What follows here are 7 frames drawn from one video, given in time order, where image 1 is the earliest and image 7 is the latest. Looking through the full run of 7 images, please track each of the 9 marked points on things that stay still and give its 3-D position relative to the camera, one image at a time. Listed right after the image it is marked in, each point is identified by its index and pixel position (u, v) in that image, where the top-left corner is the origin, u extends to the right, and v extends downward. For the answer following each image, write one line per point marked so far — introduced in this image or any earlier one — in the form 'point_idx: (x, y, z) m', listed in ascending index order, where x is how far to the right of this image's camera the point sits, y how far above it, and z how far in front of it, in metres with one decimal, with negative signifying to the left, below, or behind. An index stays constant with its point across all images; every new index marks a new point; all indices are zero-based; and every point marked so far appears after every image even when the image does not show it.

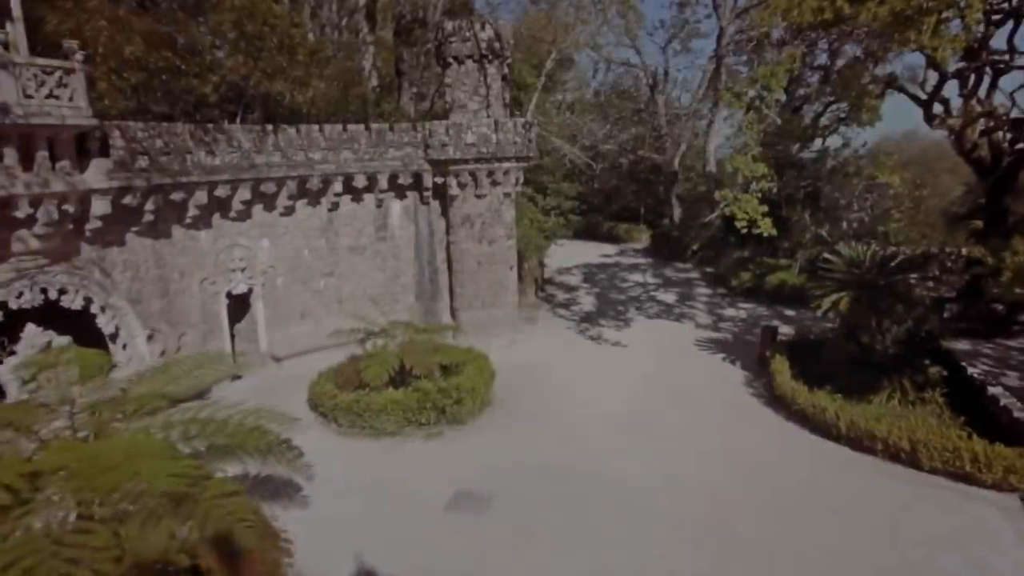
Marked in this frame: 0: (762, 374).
0: (+4.2, -1.5, +13.2) m
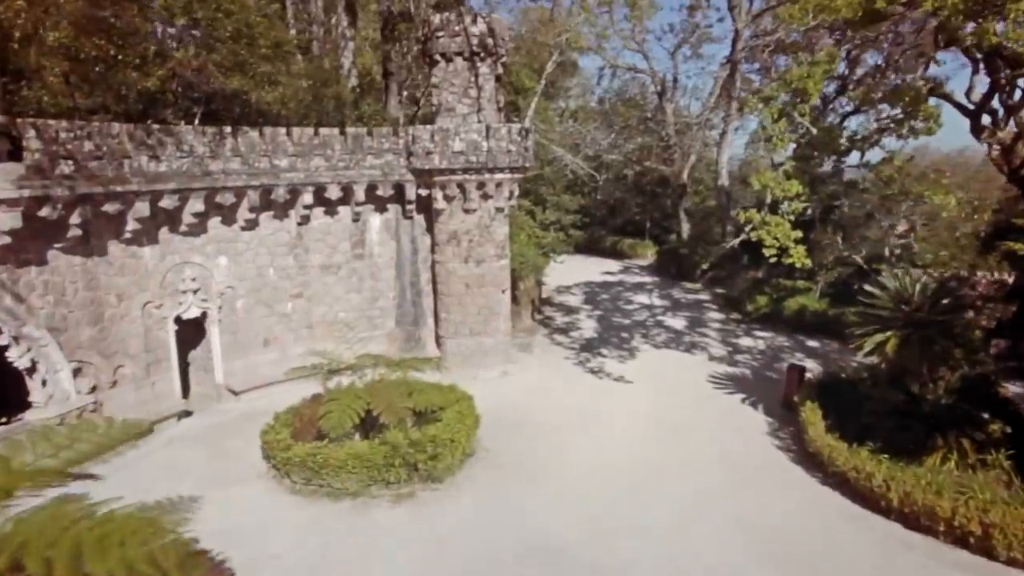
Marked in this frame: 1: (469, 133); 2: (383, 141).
0: (+4.0, -2.0, +11.5) m
1: (-0.7, +2.6, +13.1) m
2: (-2.2, +2.5, +13.4) m
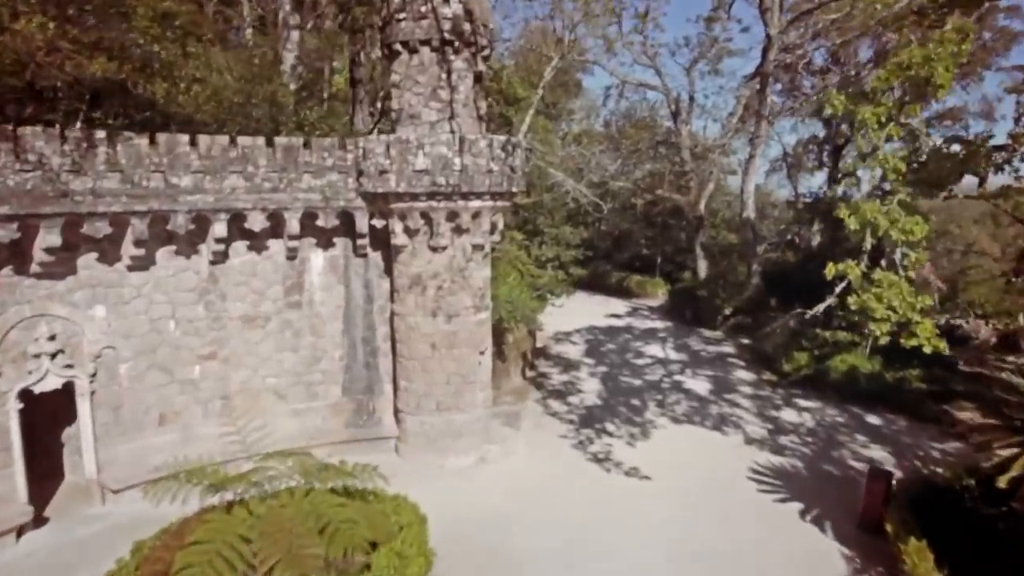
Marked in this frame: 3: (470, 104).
0: (+3.8, -2.8, +8.2) m
1: (-0.9, +1.8, +9.9) m
2: (-2.4, +1.7, +10.2) m
3: (-0.5, +2.4, +10.4) m
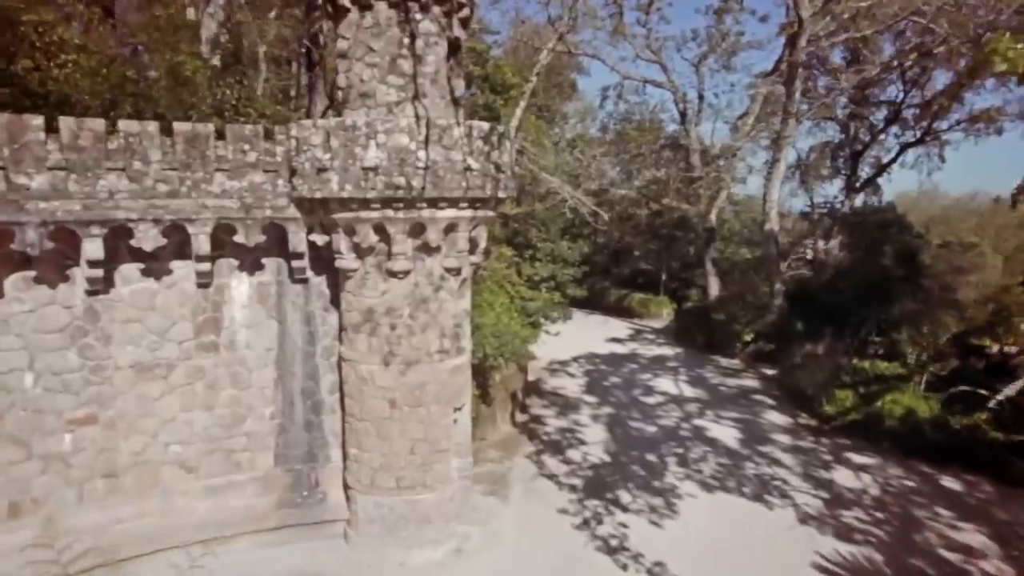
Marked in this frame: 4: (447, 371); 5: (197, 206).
0: (+3.6, -3.1, +5.5) m
1: (-1.1, +1.4, +7.3) m
2: (-2.6, +1.4, +7.6) m
3: (-0.7, +2.1, +7.7) m
4: (-0.6, -0.8, +8.1) m
5: (-2.9, +0.8, +7.4) m
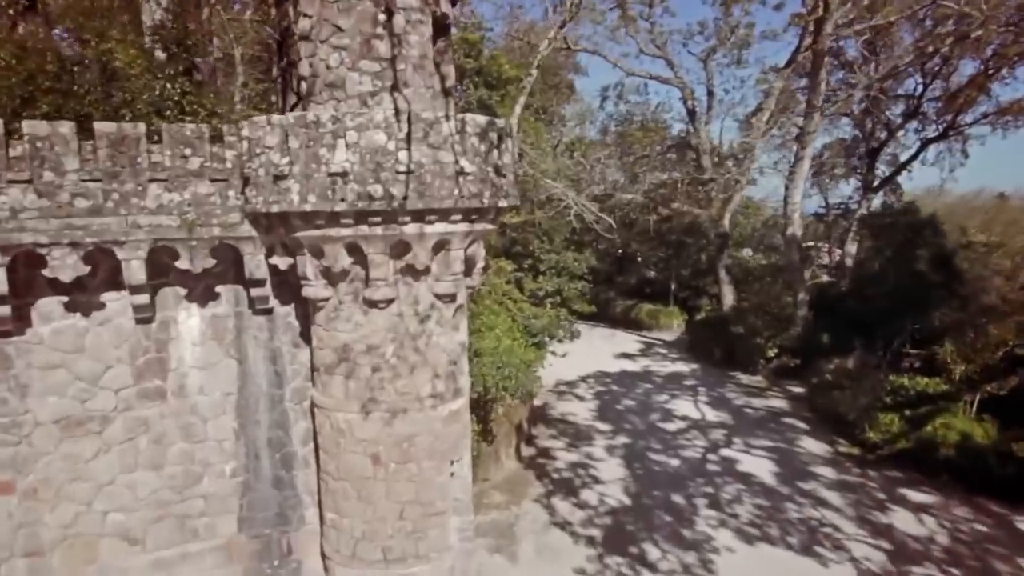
0: (+3.8, -3.3, +4.1) m
1: (-1.0, +1.2, +5.9) m
2: (-2.5, +1.1, +6.2) m
3: (-0.7, +1.8, +6.4) m
4: (-0.6, -1.1, +6.7) m
5: (-2.9, +0.5, +6.0) m
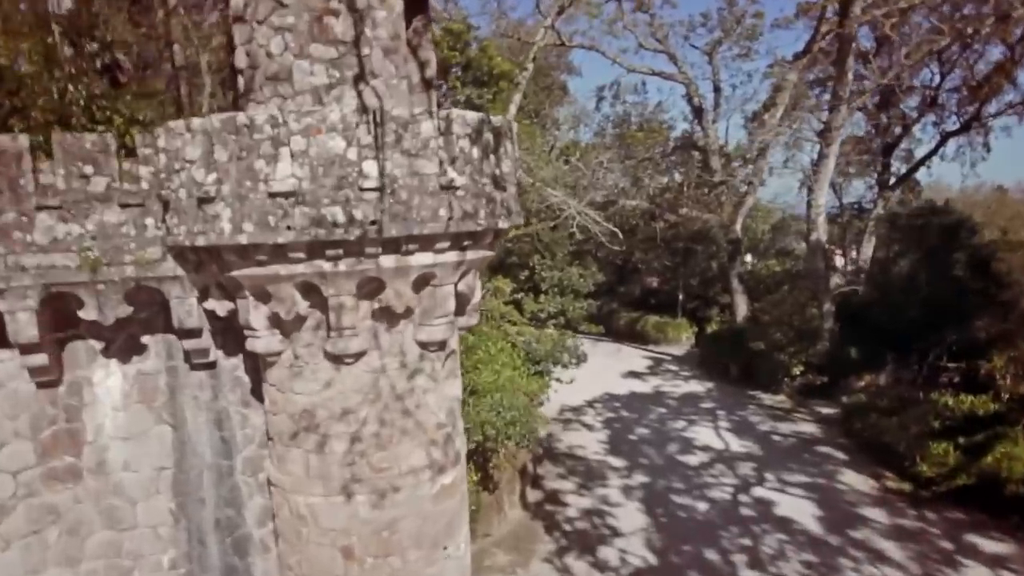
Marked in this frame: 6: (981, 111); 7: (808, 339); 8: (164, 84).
0: (+3.9, -3.4, +2.7) m
1: (-1.1, +0.9, +4.5) m
2: (-2.6, +0.7, +4.8) m
3: (-0.7, +1.5, +5.0) m
4: (-0.5, -1.4, +5.3) m
5: (-2.9, +0.1, +4.6) m
6: (+11.9, +4.5, +20.0) m
7: (+6.5, -1.1, +17.3) m
8: (-3.3, +1.8, +6.9) m
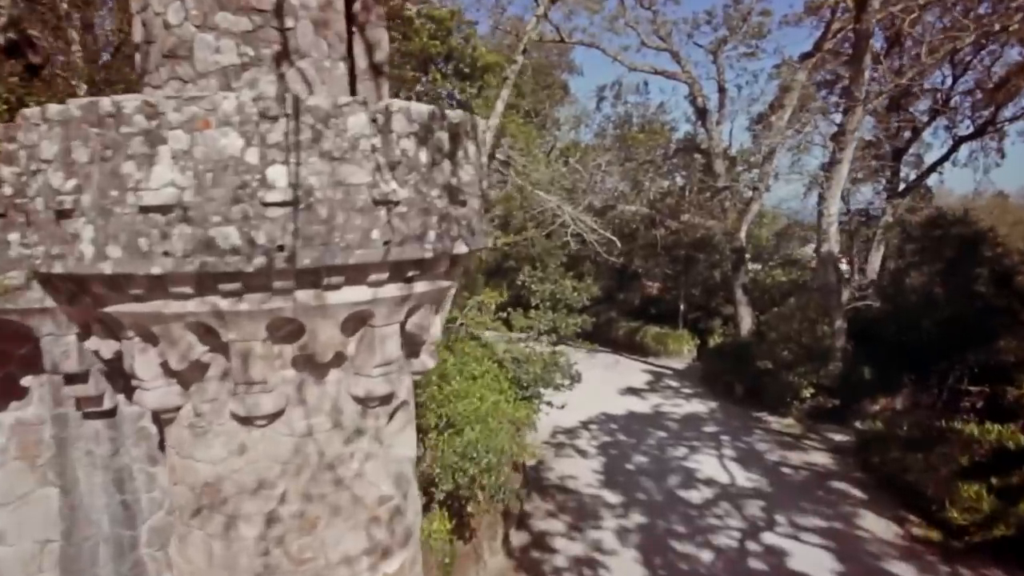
0: (+3.7, -3.7, +1.6) m
1: (-1.2, +0.7, +3.4) m
2: (-2.7, +0.5, +3.7) m
3: (-0.9, +1.3, +3.9) m
4: (-0.7, -1.6, +4.2) m
5: (-3.1, 0.0, +3.5) m
6: (+11.7, +4.1, +18.9) m
7: (+6.3, -1.5, +16.2) m
8: (-3.4, +1.6, +5.8) m
